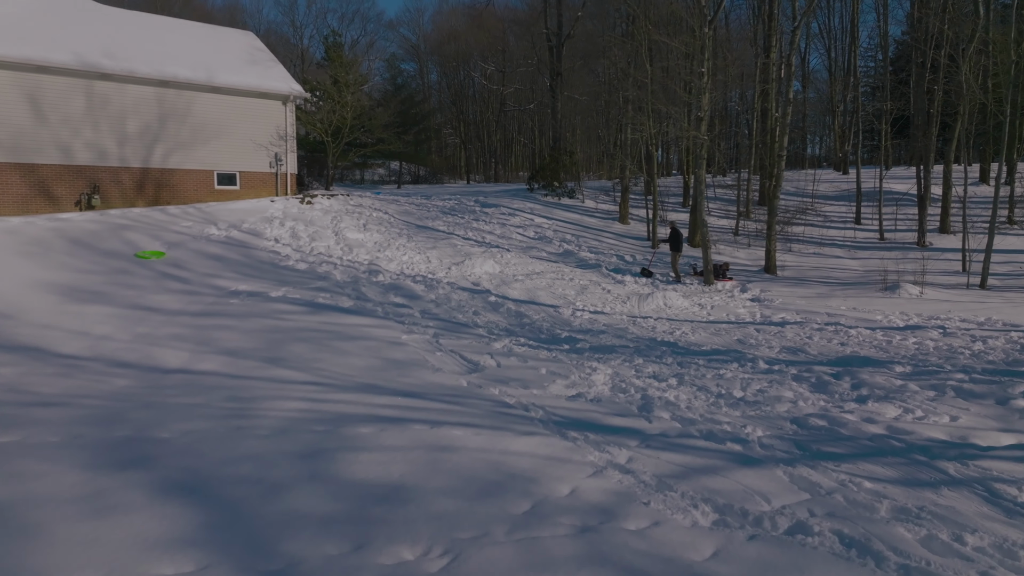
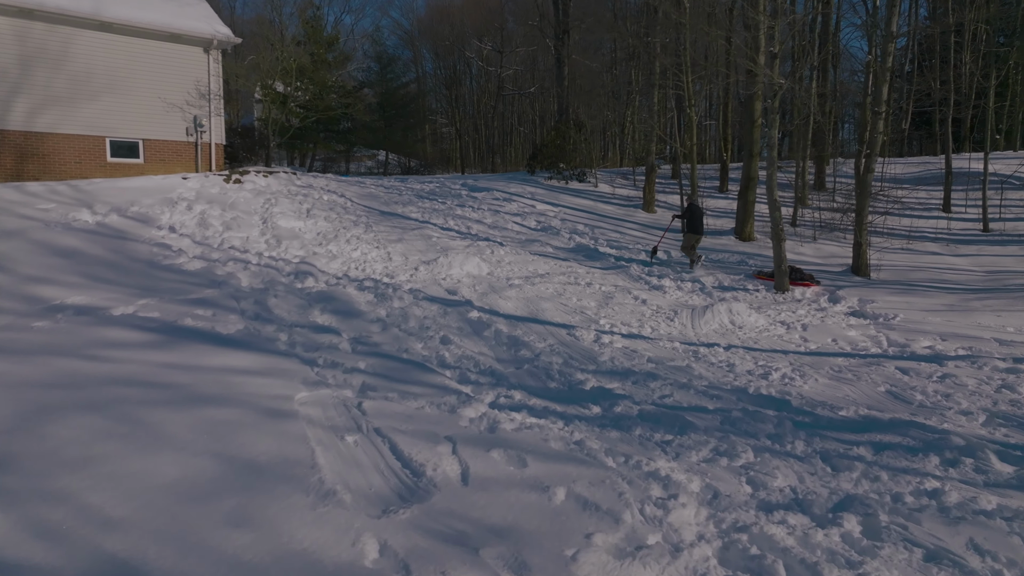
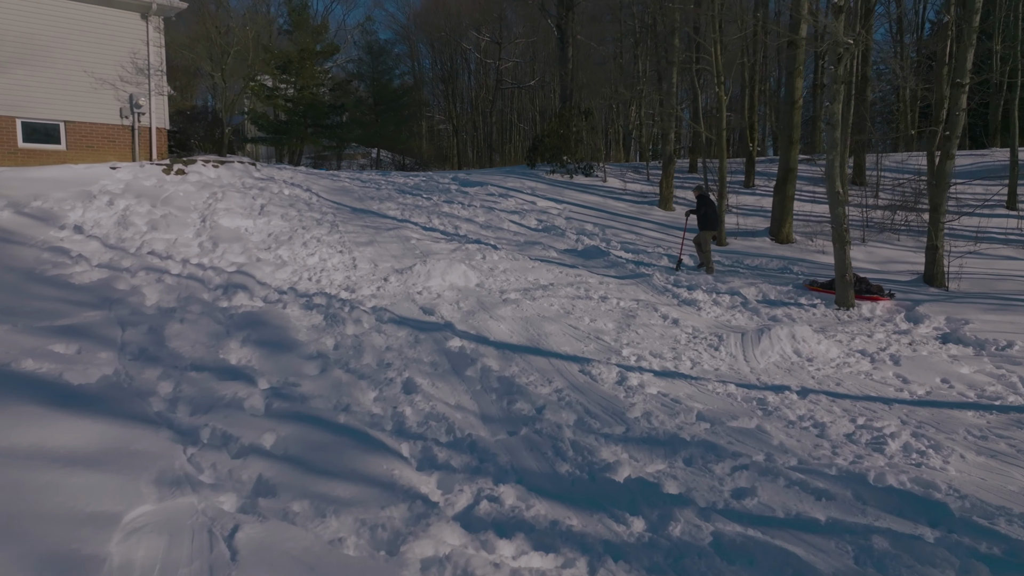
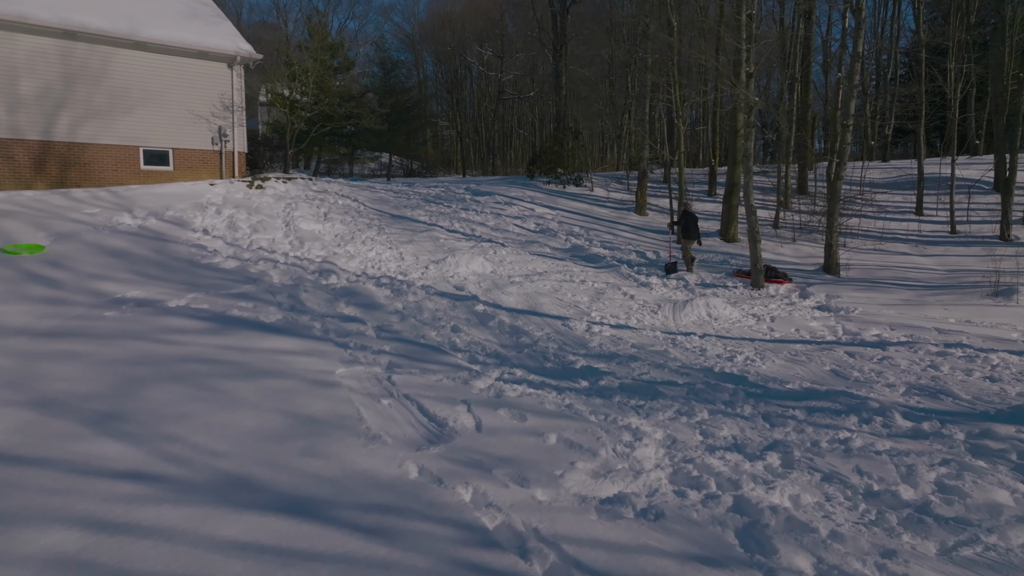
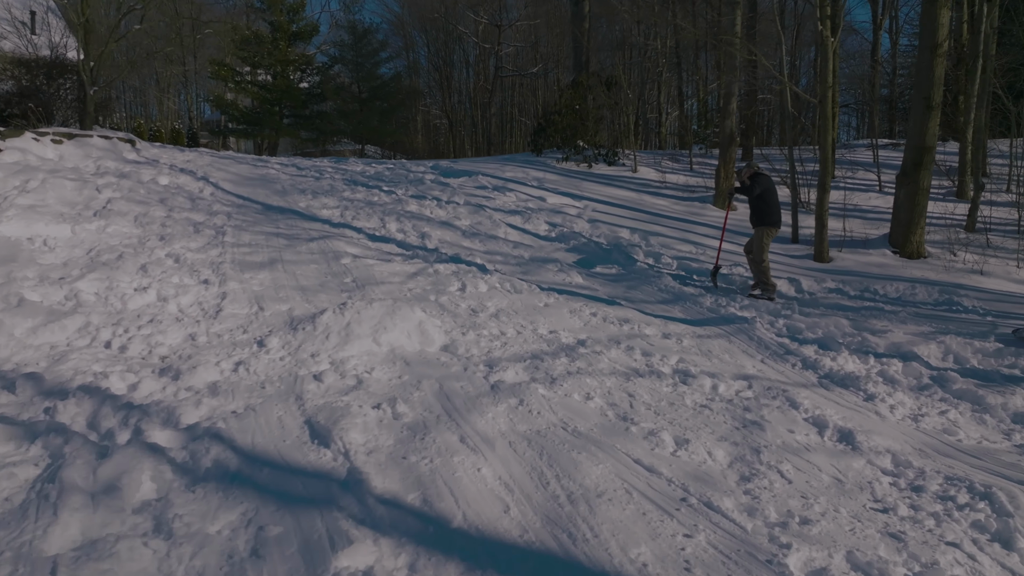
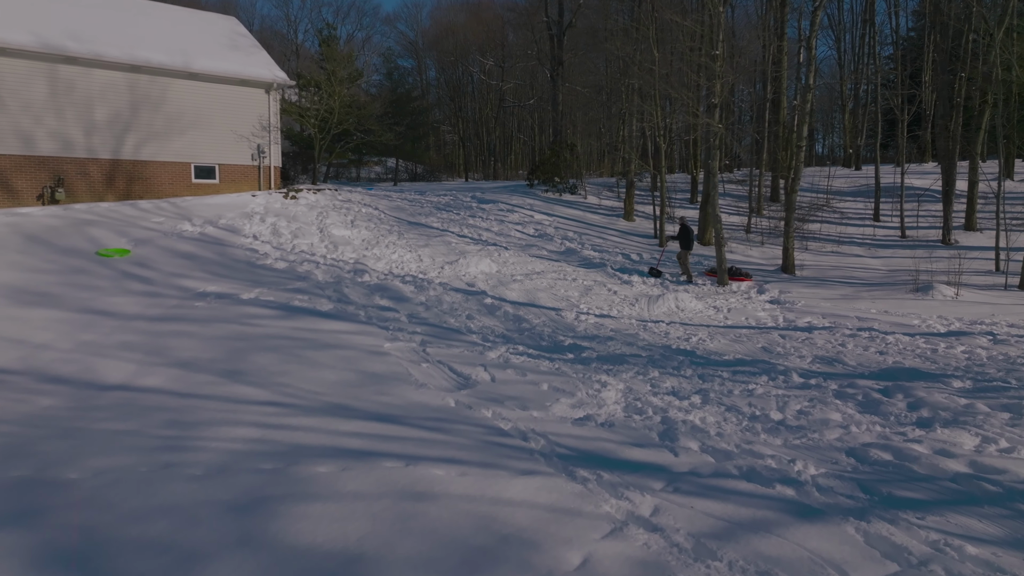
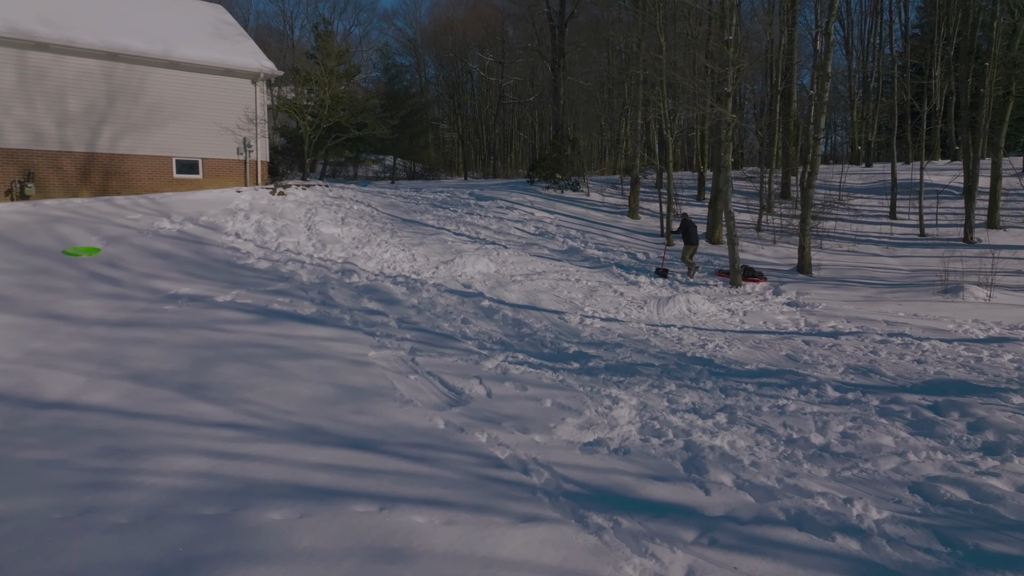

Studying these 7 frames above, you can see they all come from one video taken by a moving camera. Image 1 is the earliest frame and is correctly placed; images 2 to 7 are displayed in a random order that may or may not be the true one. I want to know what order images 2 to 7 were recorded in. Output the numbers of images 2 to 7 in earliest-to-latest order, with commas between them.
6, 7, 4, 2, 3, 5
